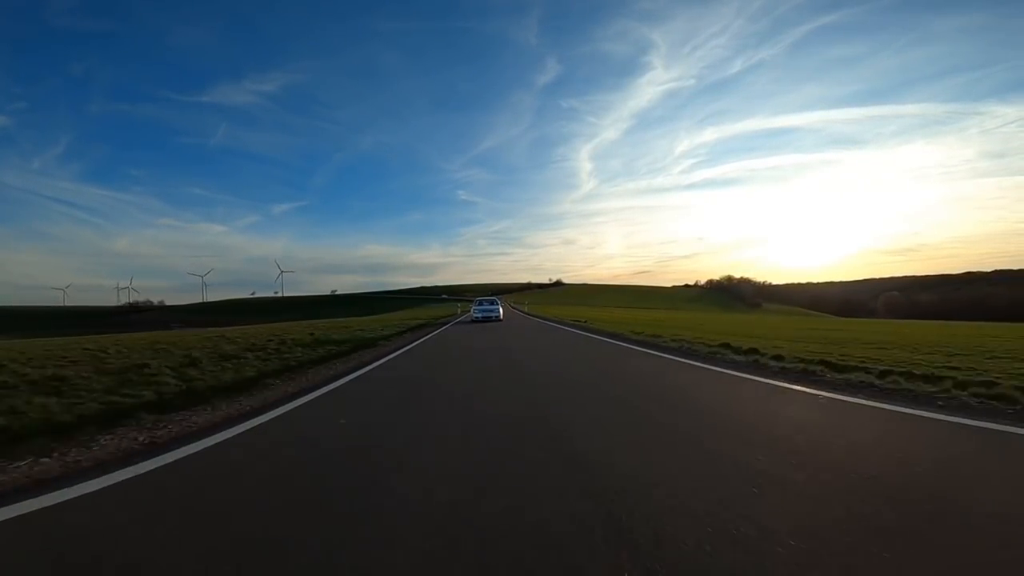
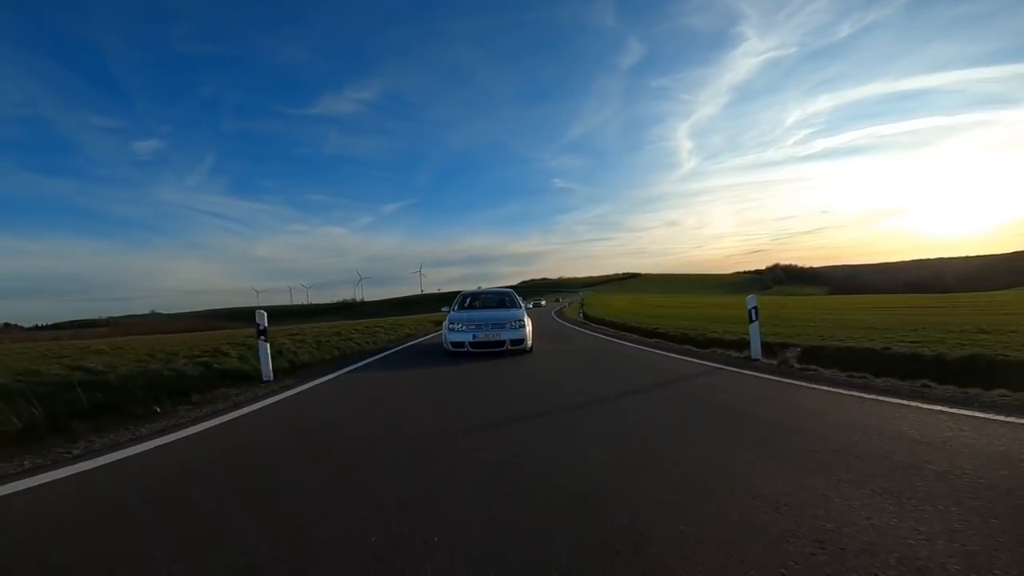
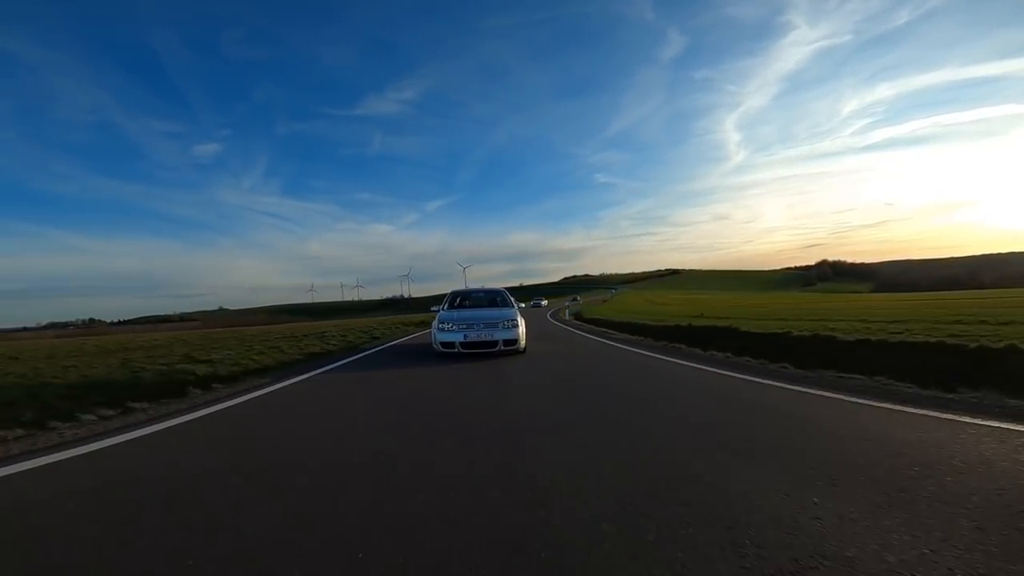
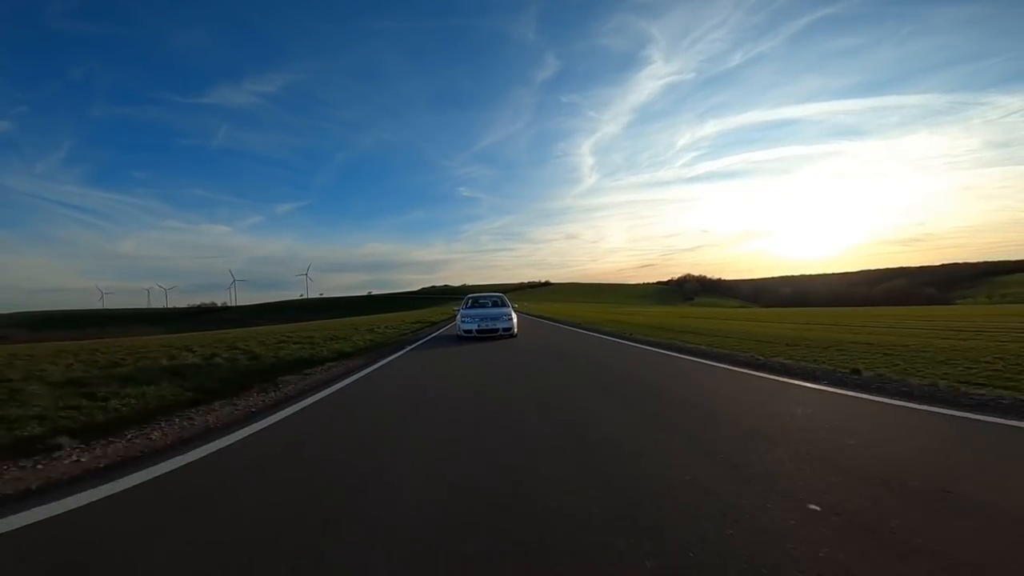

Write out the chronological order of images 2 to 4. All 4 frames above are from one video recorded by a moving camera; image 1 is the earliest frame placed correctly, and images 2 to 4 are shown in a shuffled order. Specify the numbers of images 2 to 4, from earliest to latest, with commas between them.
4, 2, 3
